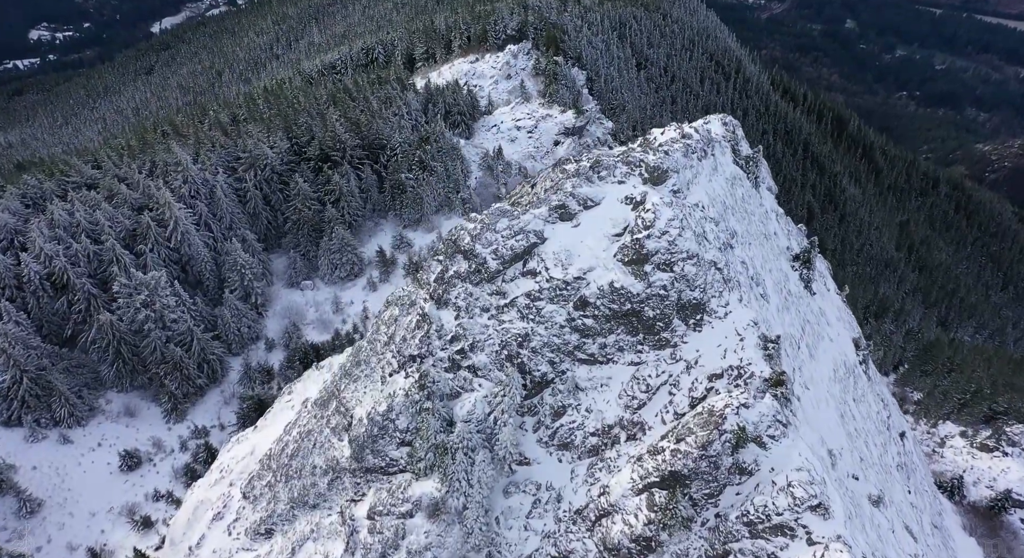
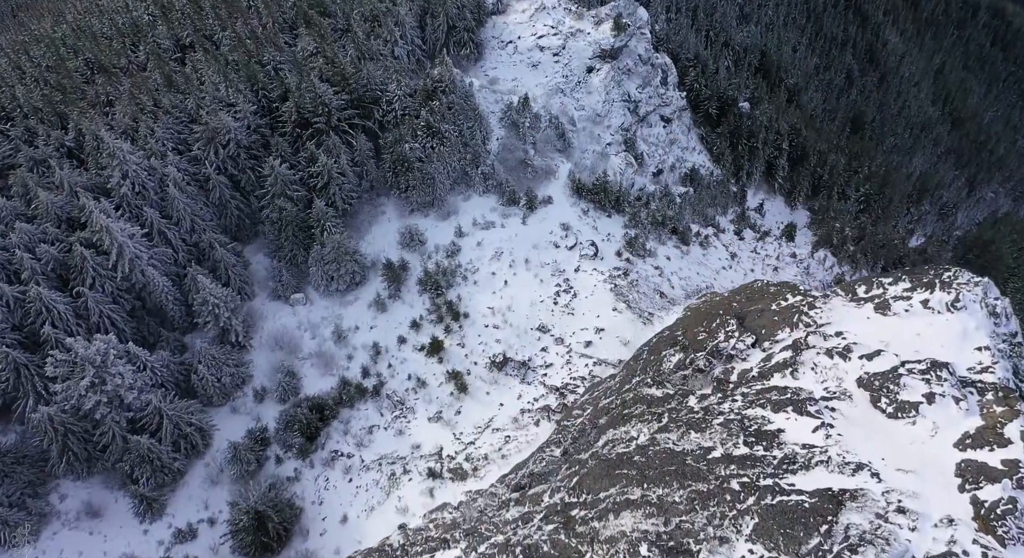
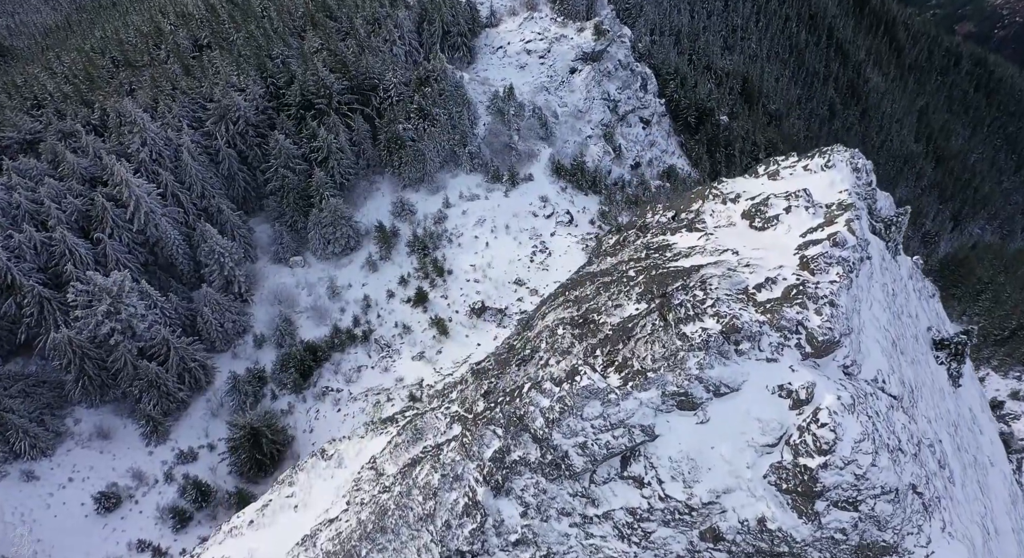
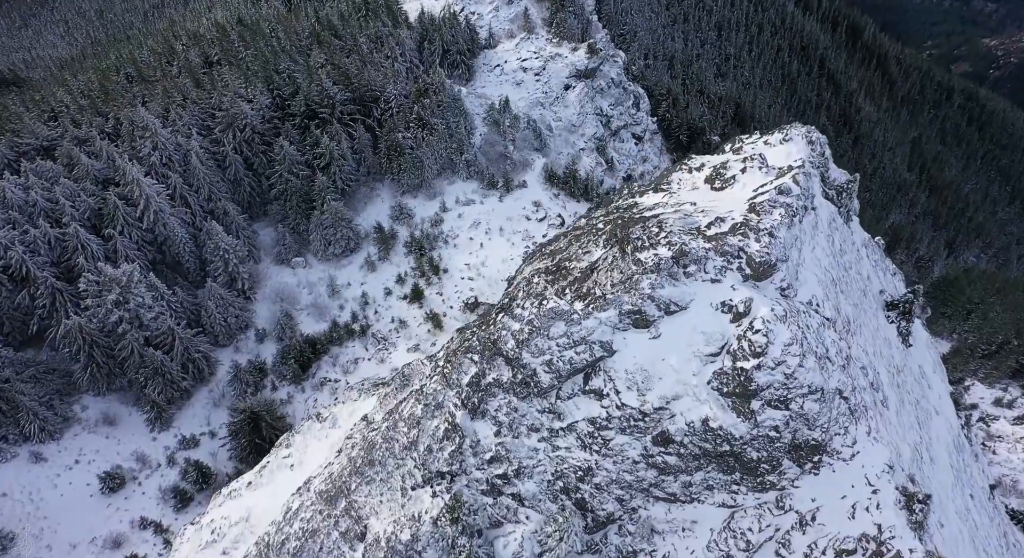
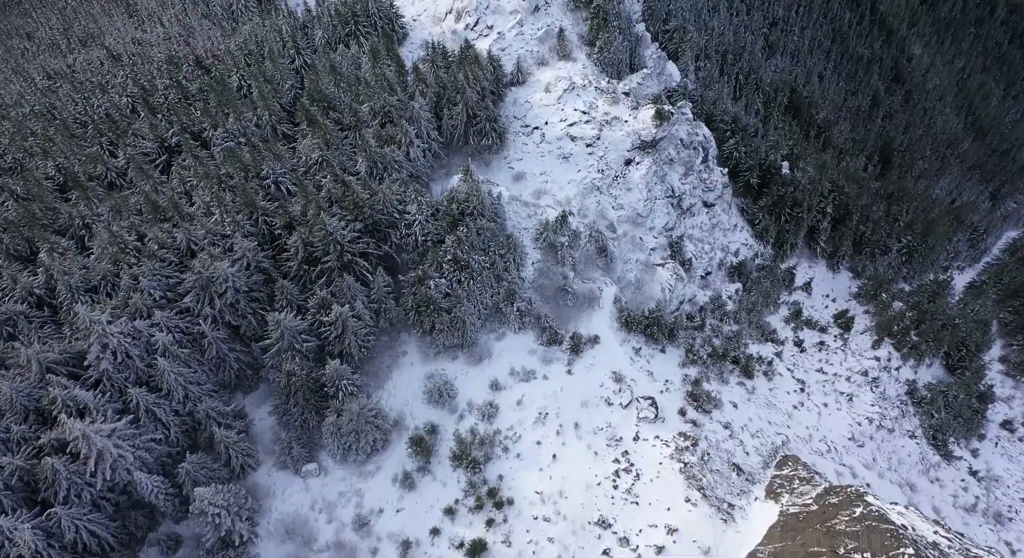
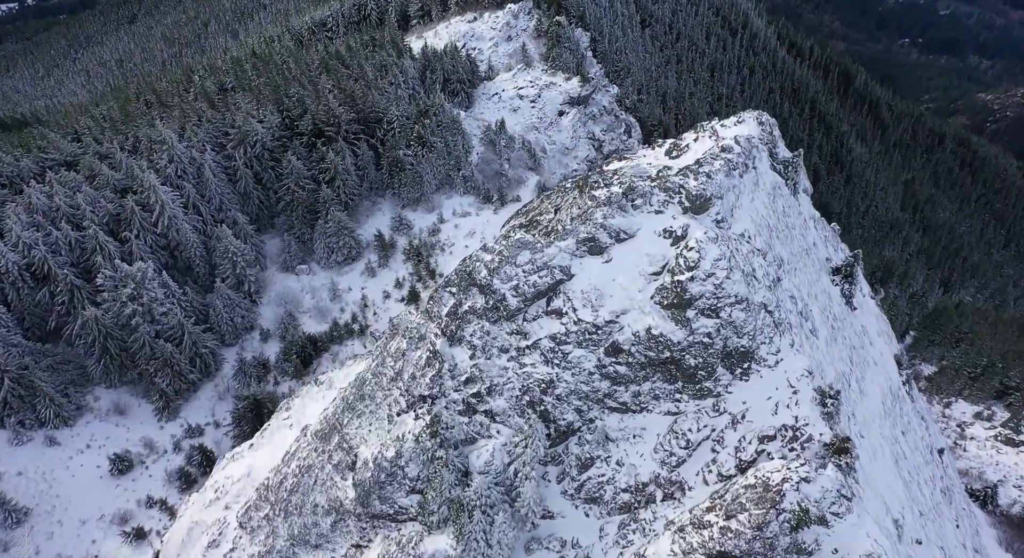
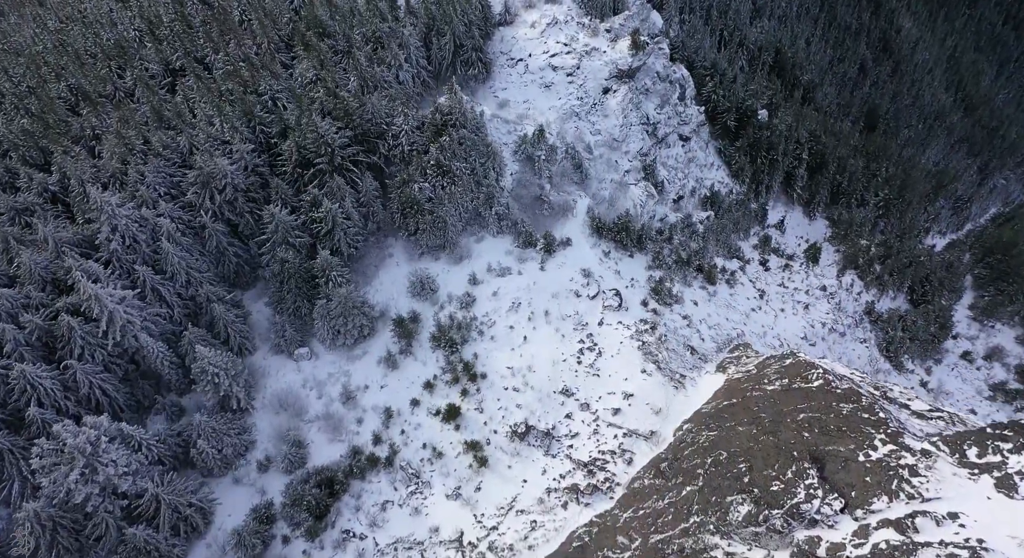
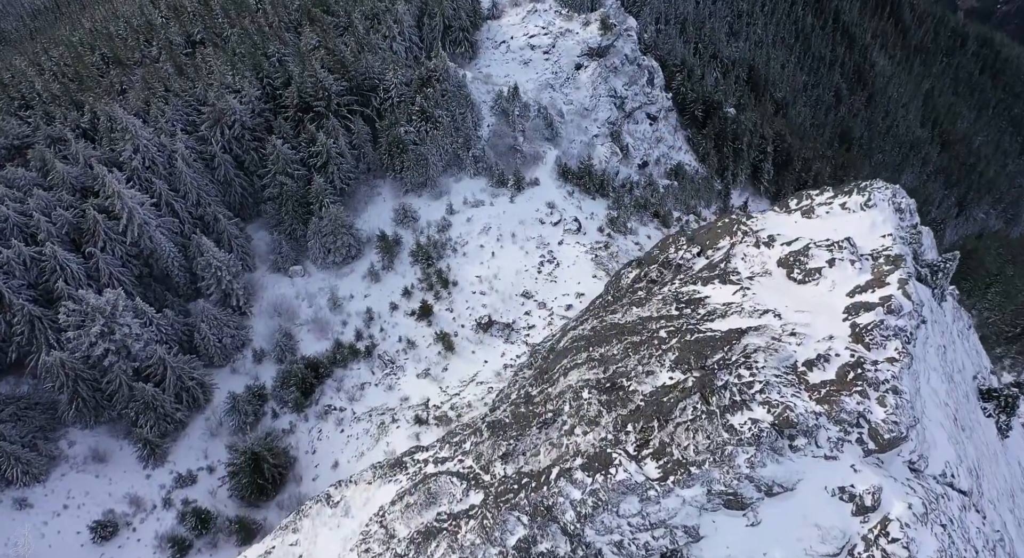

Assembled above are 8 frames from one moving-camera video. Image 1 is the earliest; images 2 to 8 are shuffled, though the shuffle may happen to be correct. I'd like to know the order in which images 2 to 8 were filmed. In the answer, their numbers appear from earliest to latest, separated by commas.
6, 4, 3, 8, 2, 7, 5
